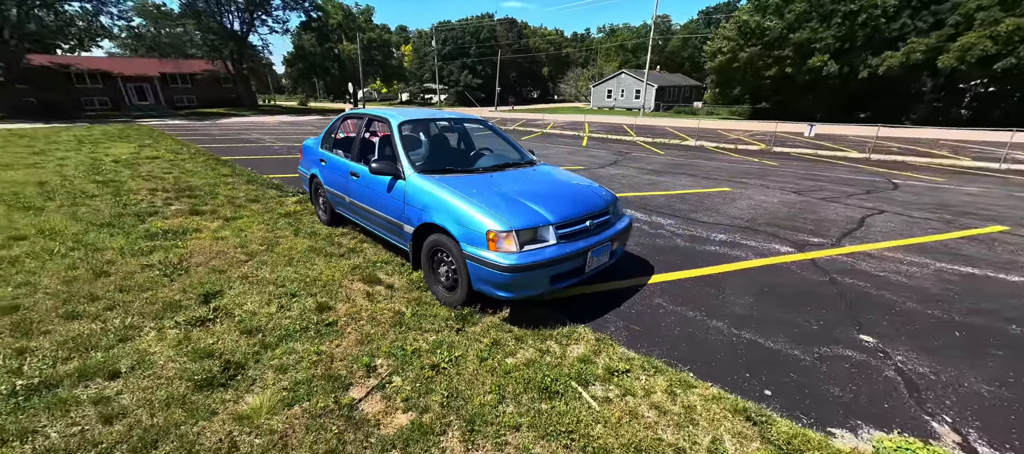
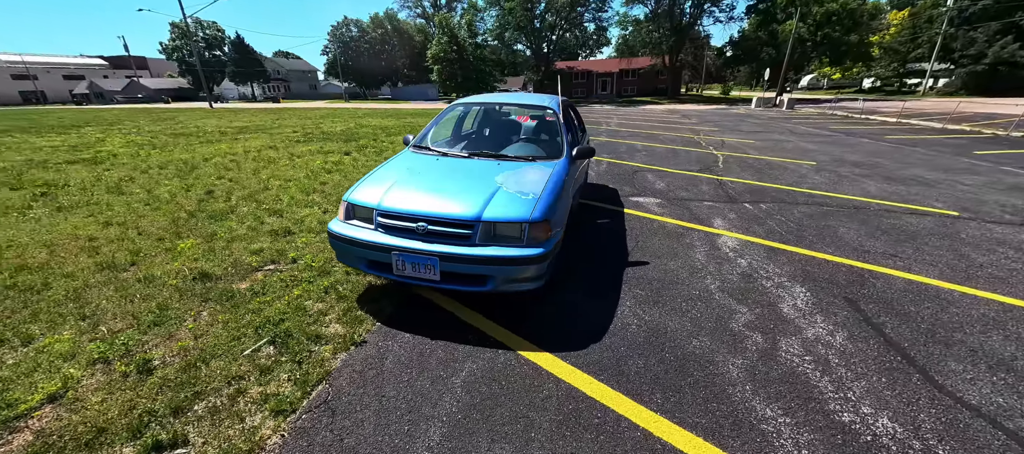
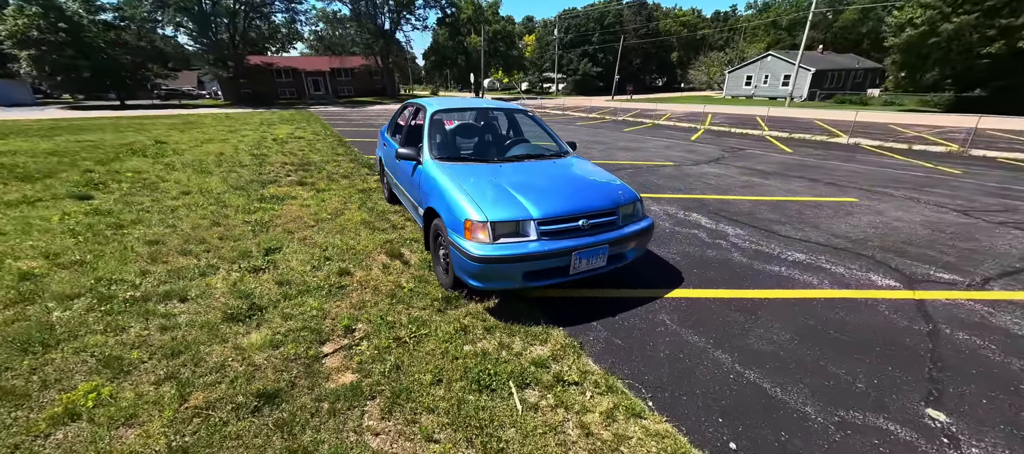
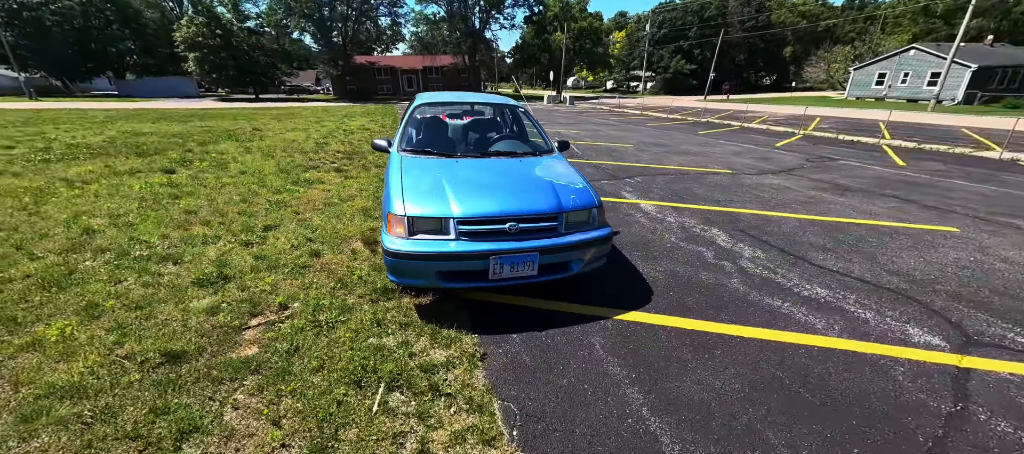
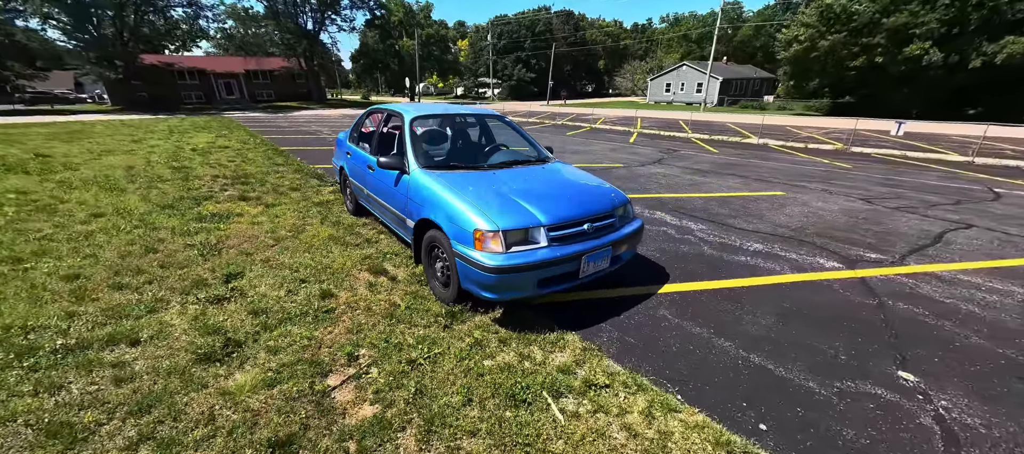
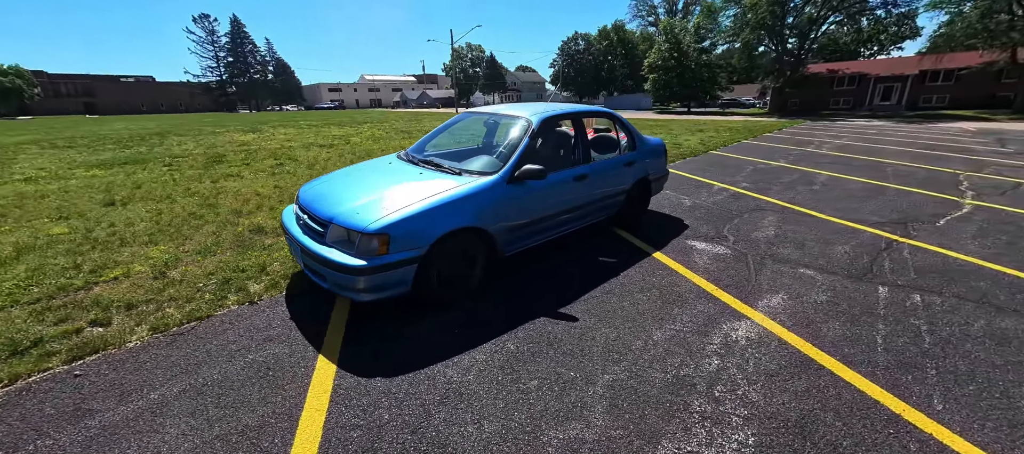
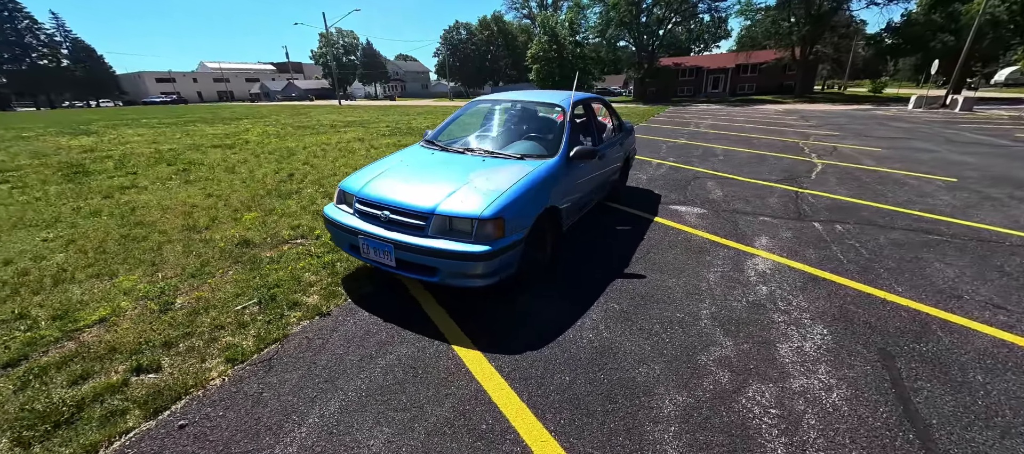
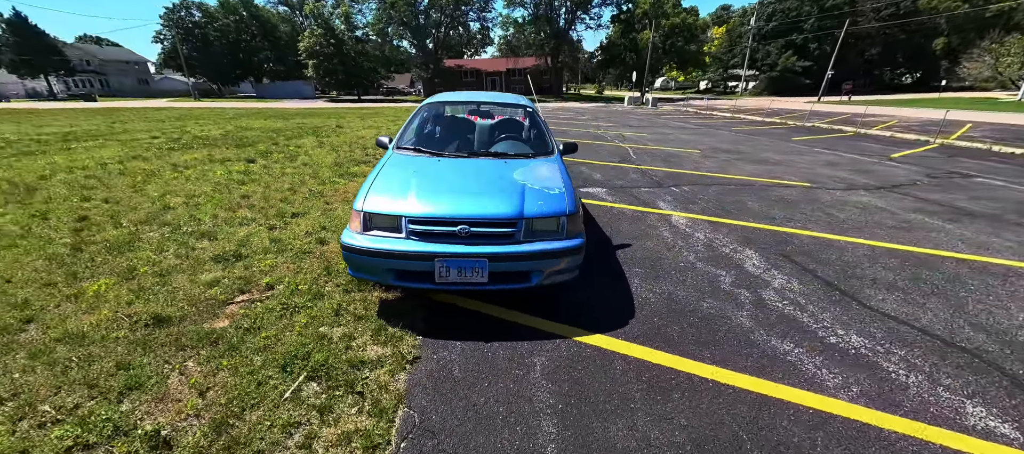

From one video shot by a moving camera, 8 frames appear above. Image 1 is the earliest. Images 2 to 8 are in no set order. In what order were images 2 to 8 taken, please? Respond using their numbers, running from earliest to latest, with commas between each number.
5, 3, 4, 8, 2, 7, 6
